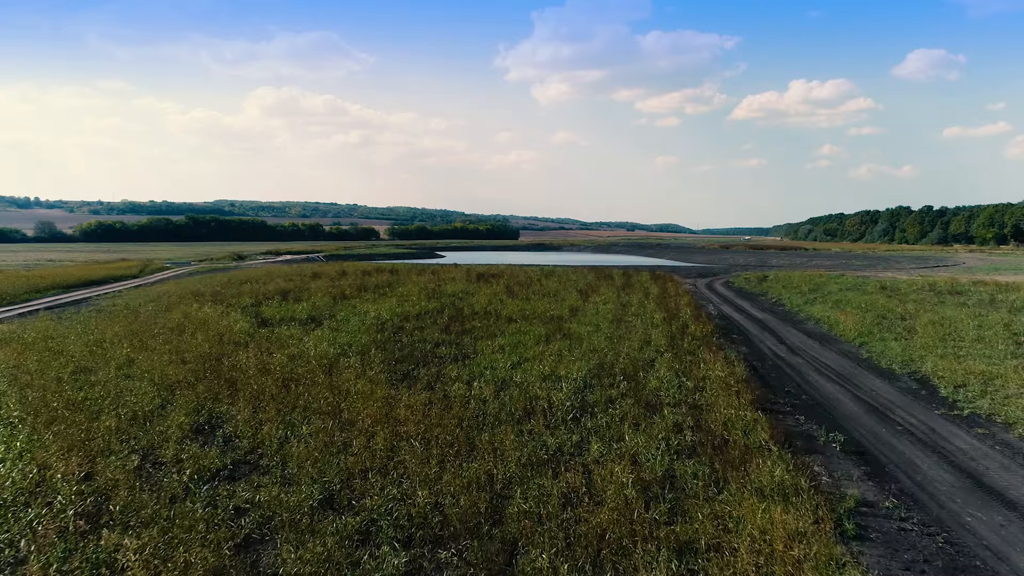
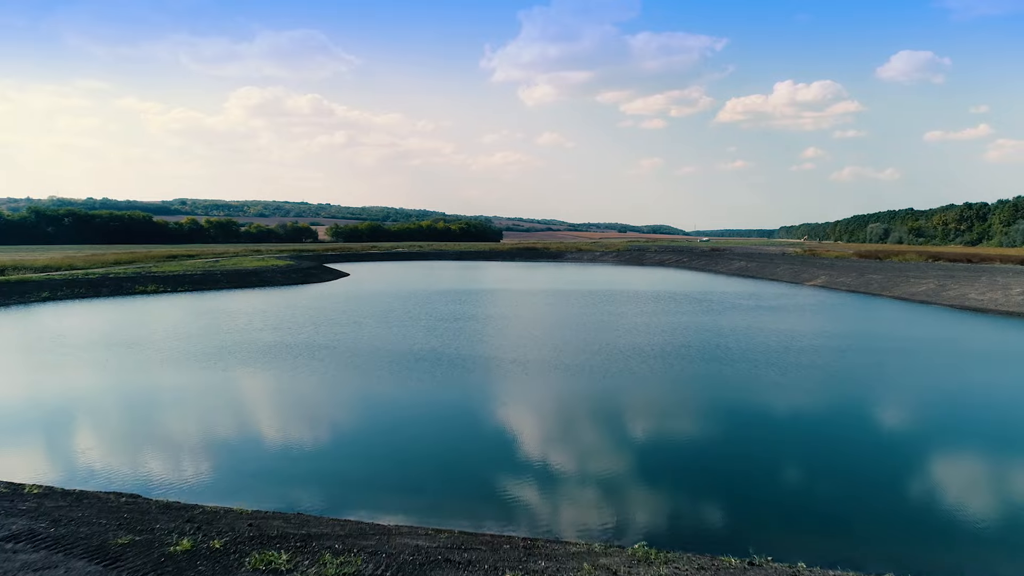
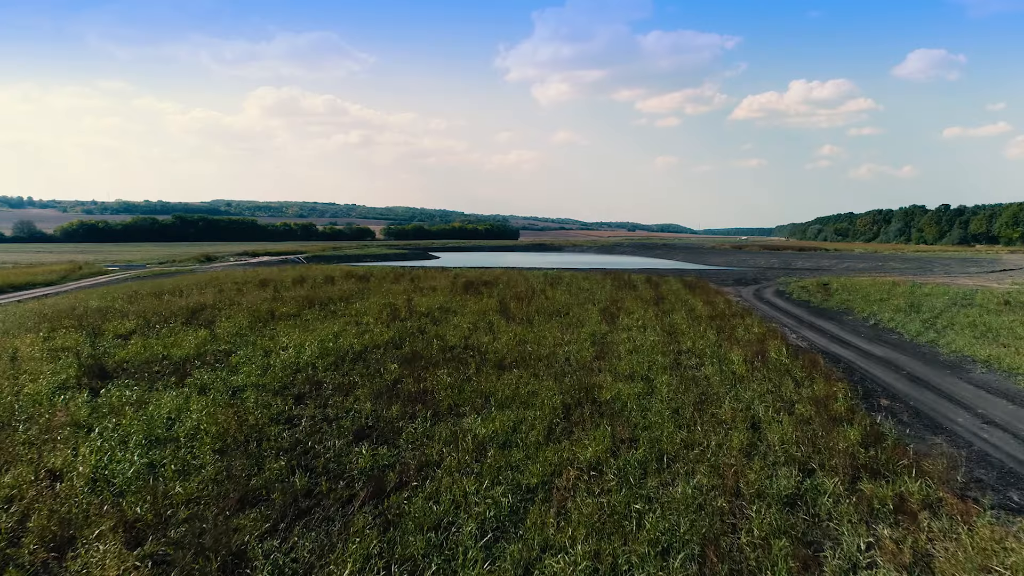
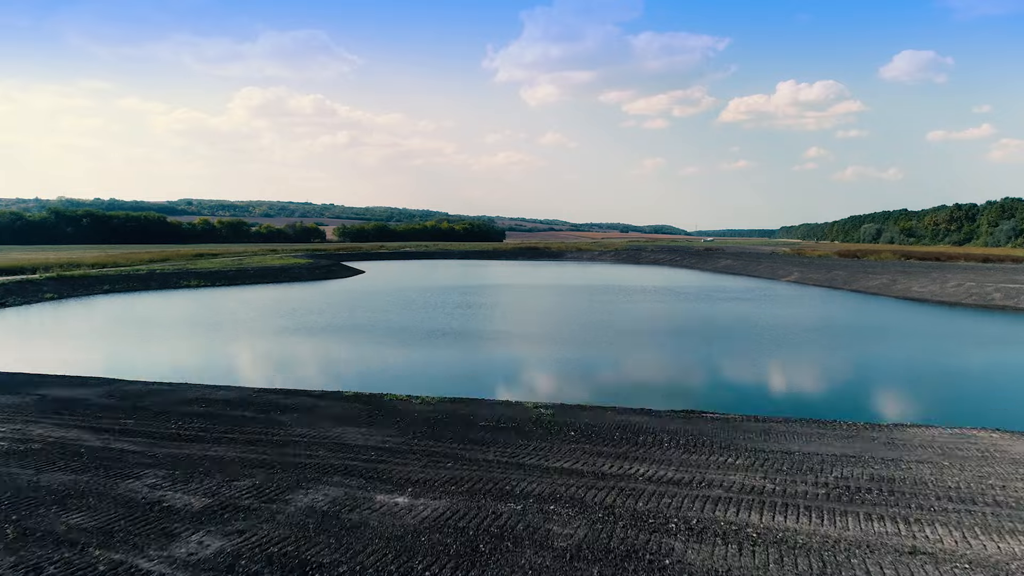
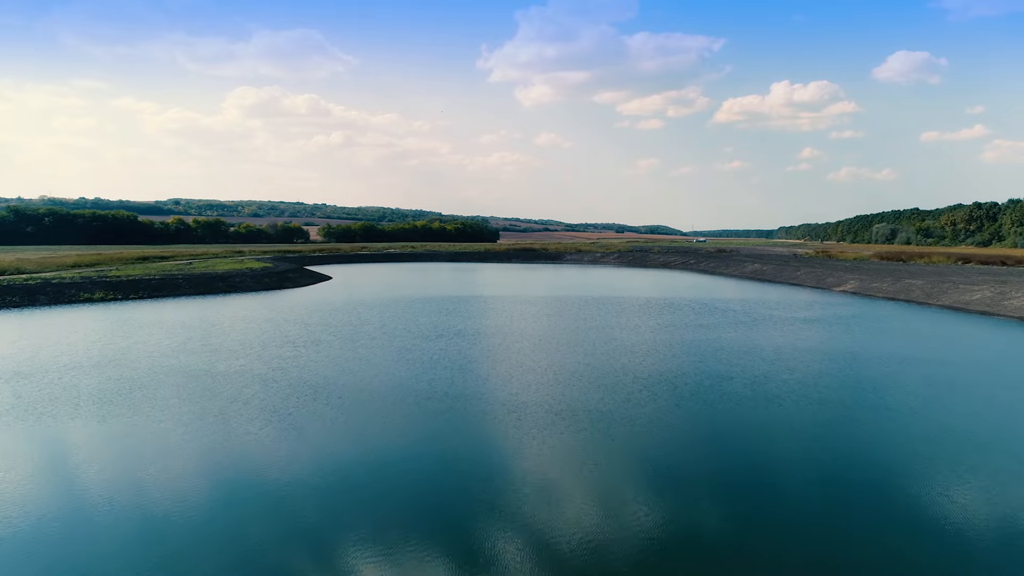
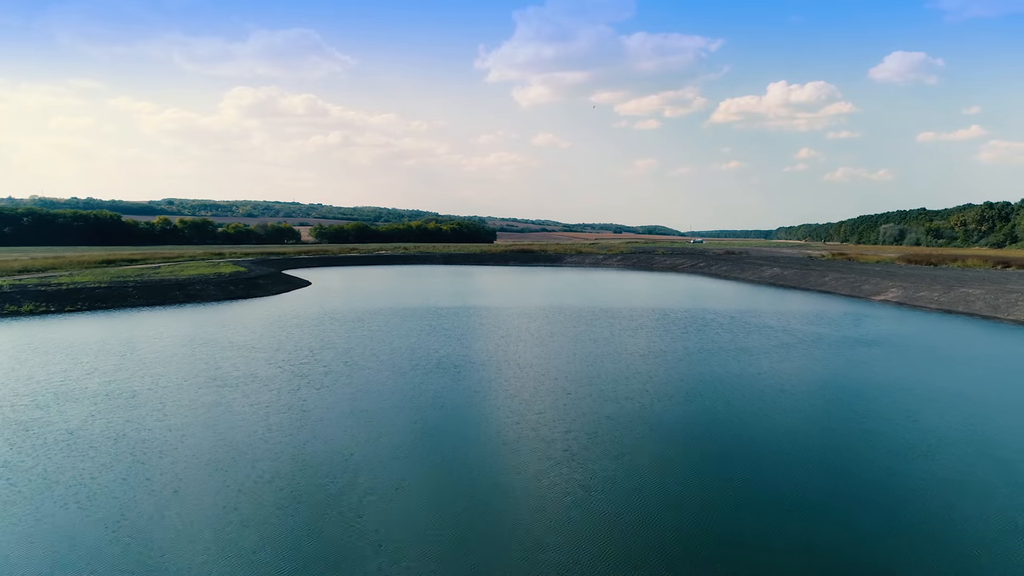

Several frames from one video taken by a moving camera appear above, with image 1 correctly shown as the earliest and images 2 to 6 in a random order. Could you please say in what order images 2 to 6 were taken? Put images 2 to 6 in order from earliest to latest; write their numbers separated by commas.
3, 4, 2, 5, 6
